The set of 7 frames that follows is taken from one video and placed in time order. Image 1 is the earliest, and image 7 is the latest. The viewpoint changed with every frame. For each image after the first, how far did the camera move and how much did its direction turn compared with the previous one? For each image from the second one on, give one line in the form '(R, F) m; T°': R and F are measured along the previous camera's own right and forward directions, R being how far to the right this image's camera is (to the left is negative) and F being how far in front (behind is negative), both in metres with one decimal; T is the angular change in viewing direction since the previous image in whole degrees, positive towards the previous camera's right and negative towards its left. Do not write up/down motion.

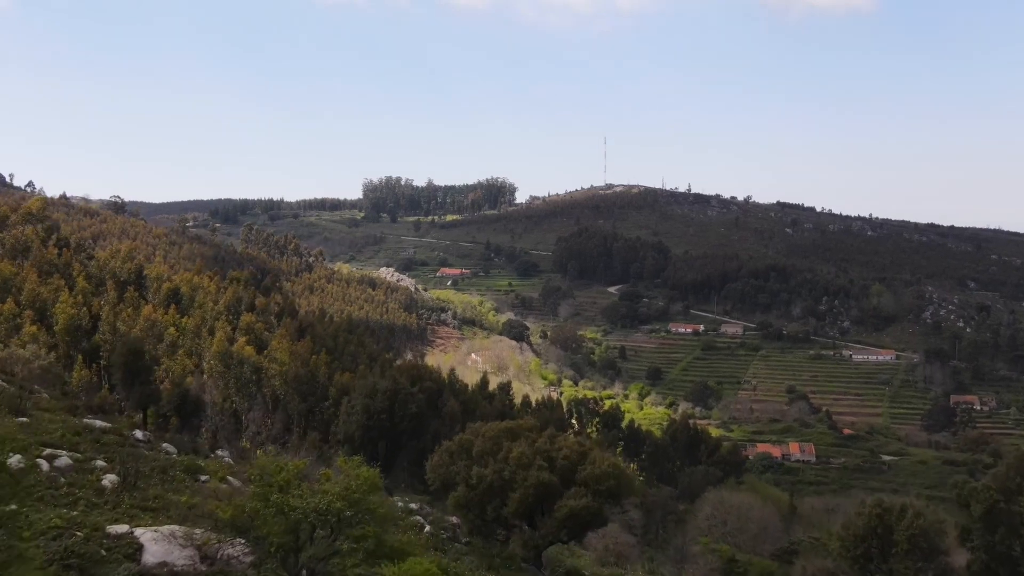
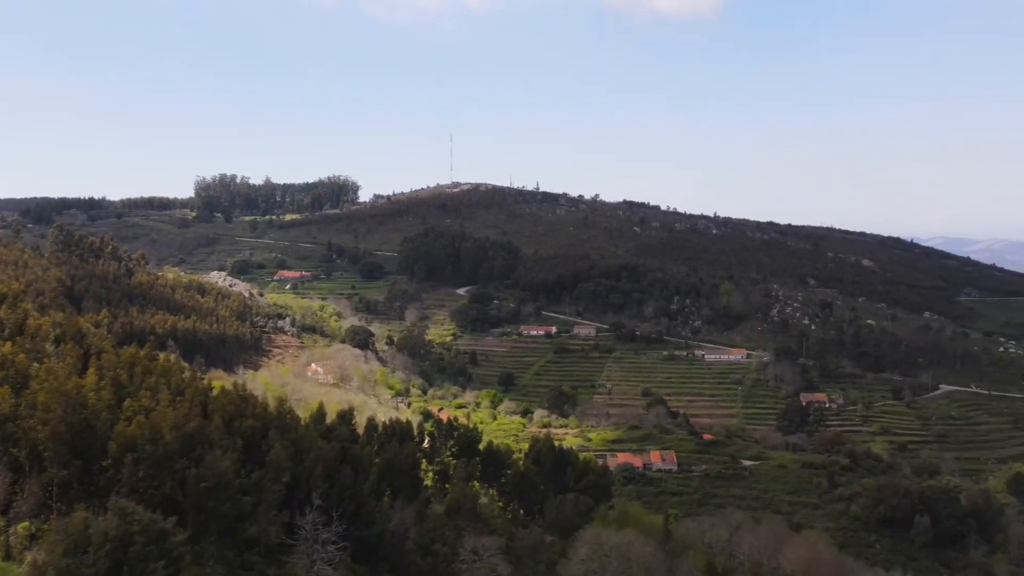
(+0.1, +2.9) m; +9°
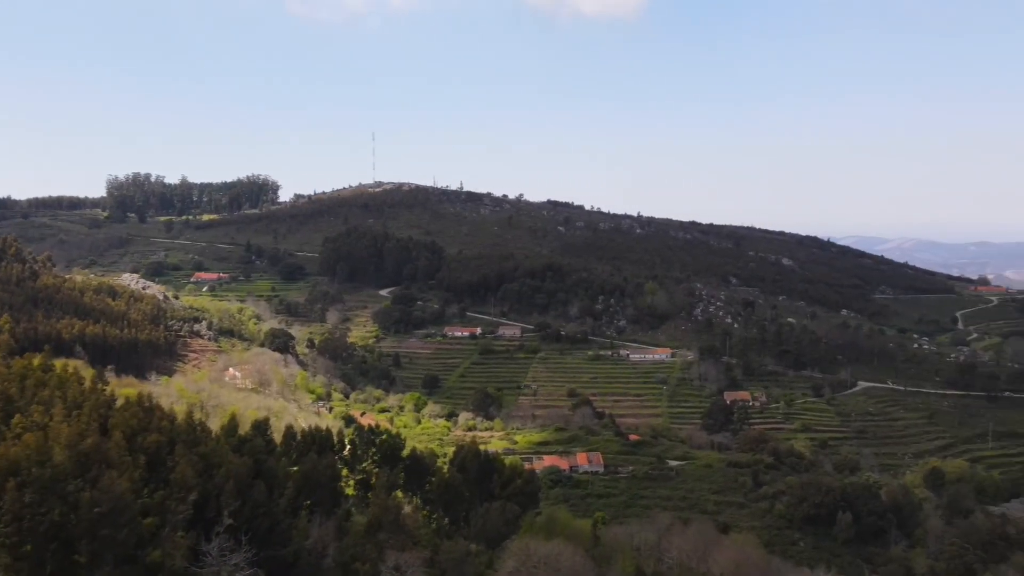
(0.0, +0.6) m; +4°
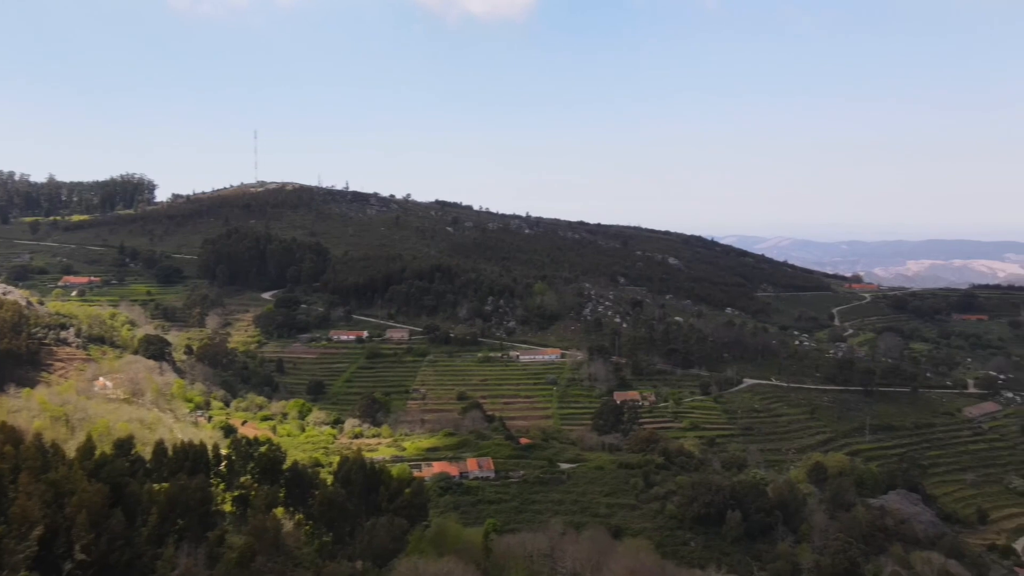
(+0.1, +0.9) m; +6°
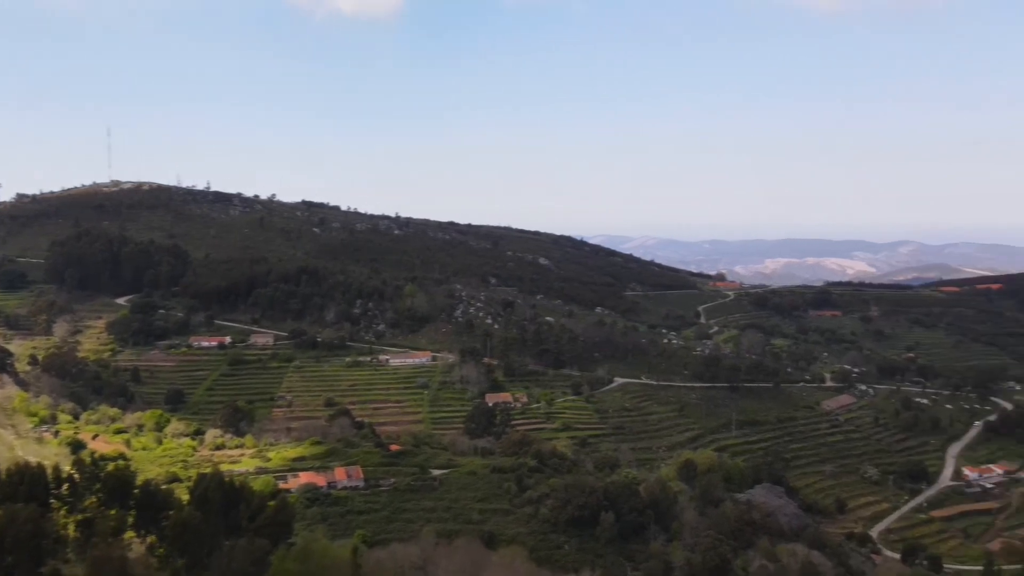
(+0.1, +0.8) m; +7°
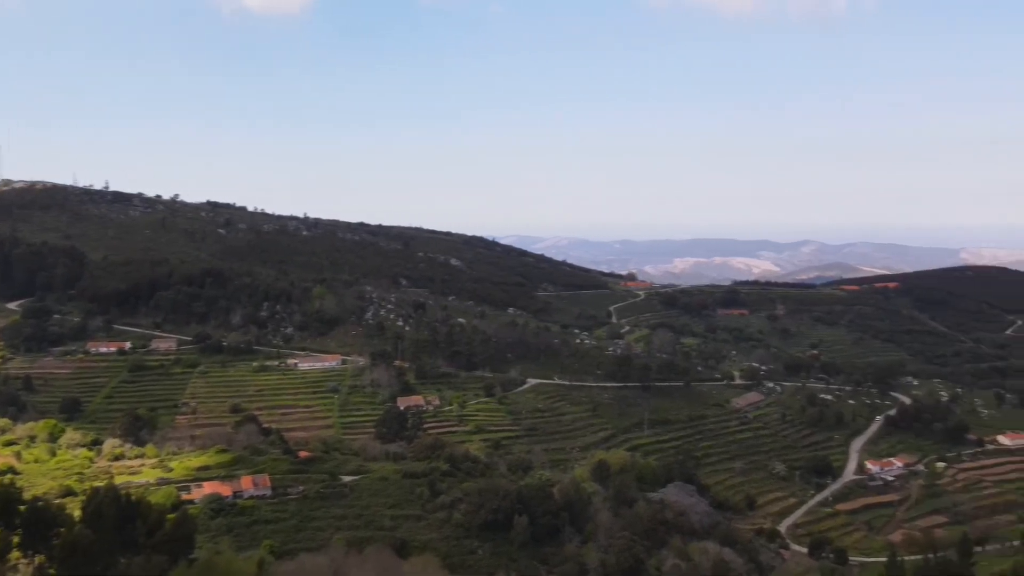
(0.0, +0.5) m; +5°
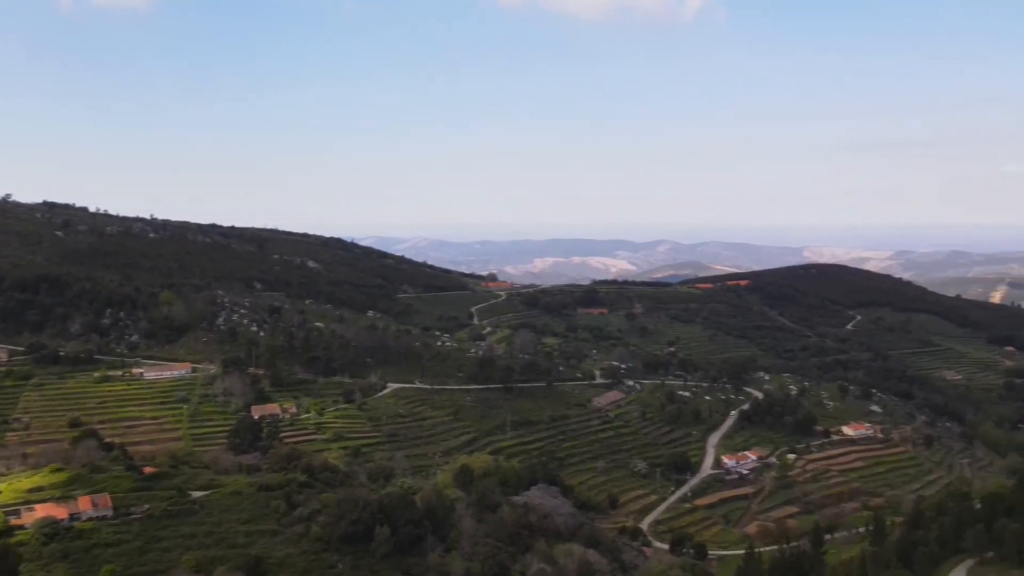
(+0.1, +0.9) m; +8°
